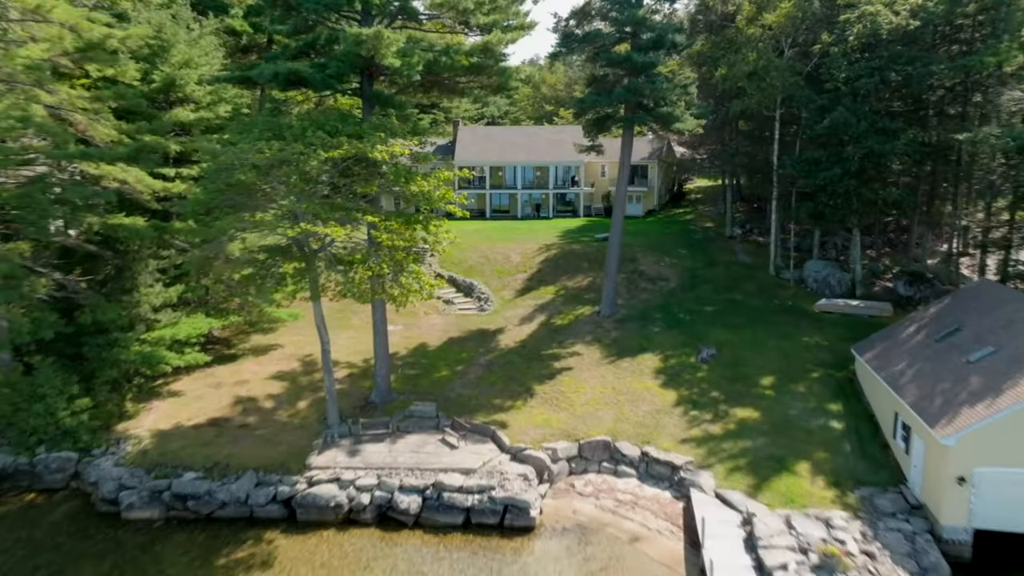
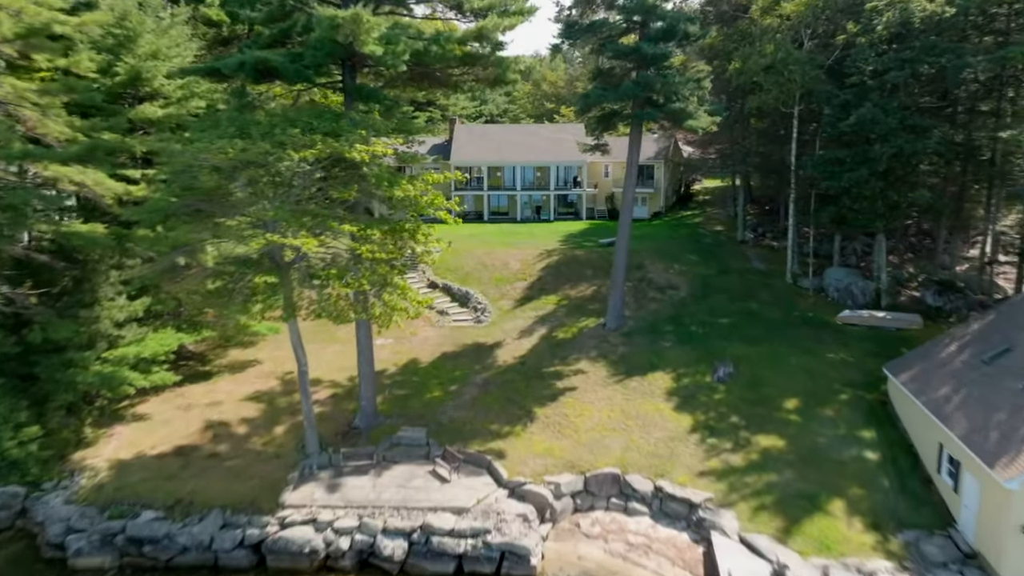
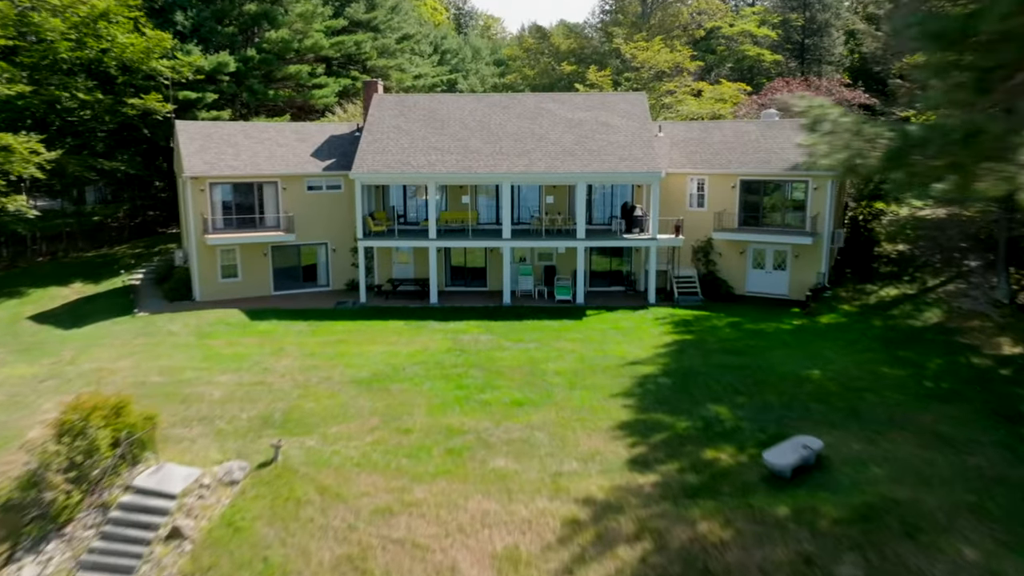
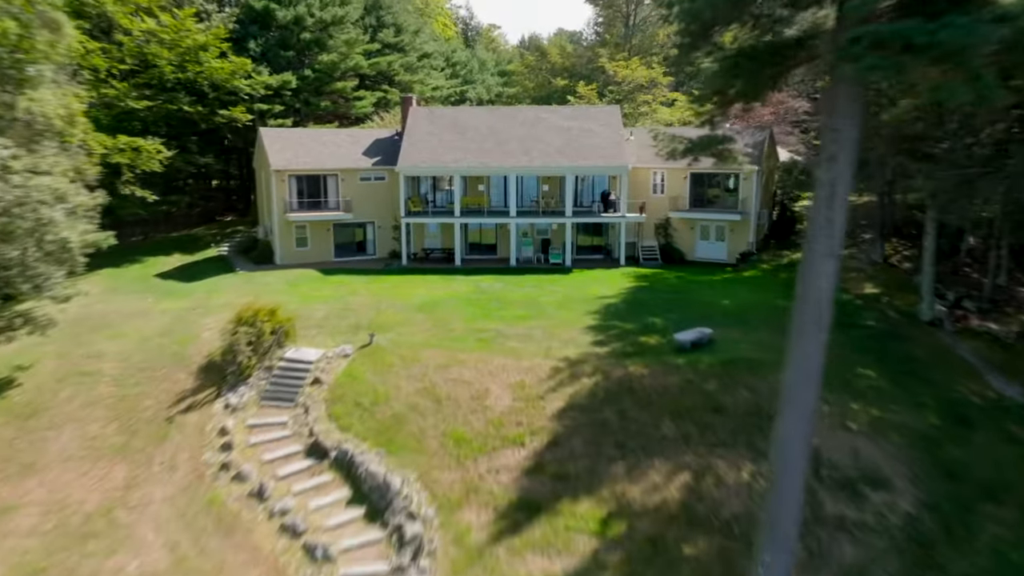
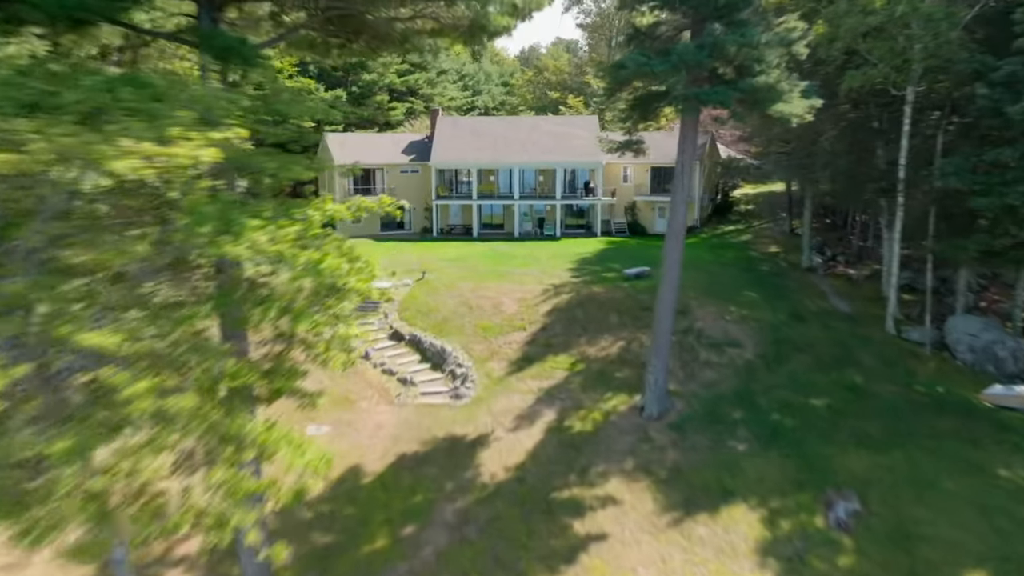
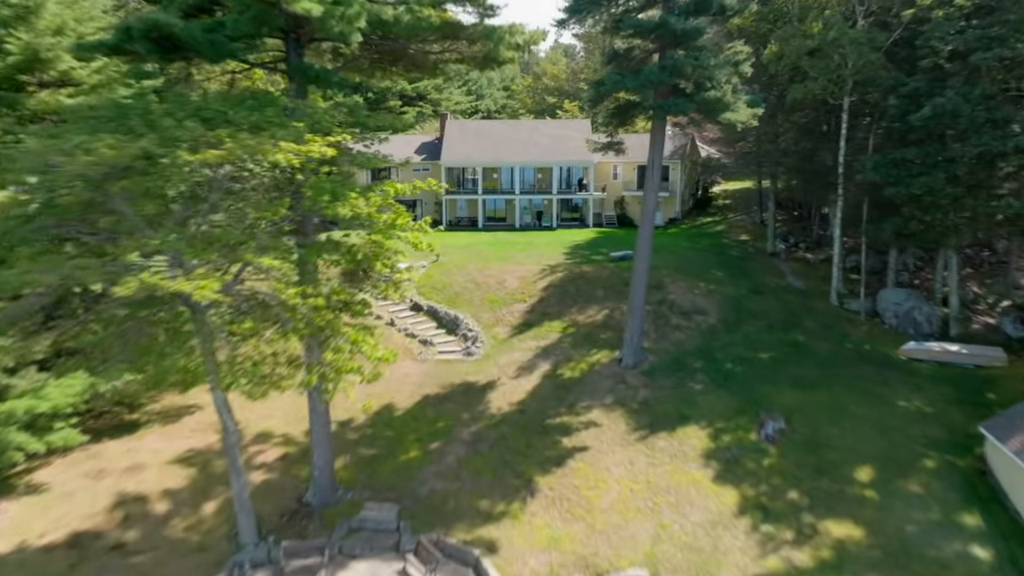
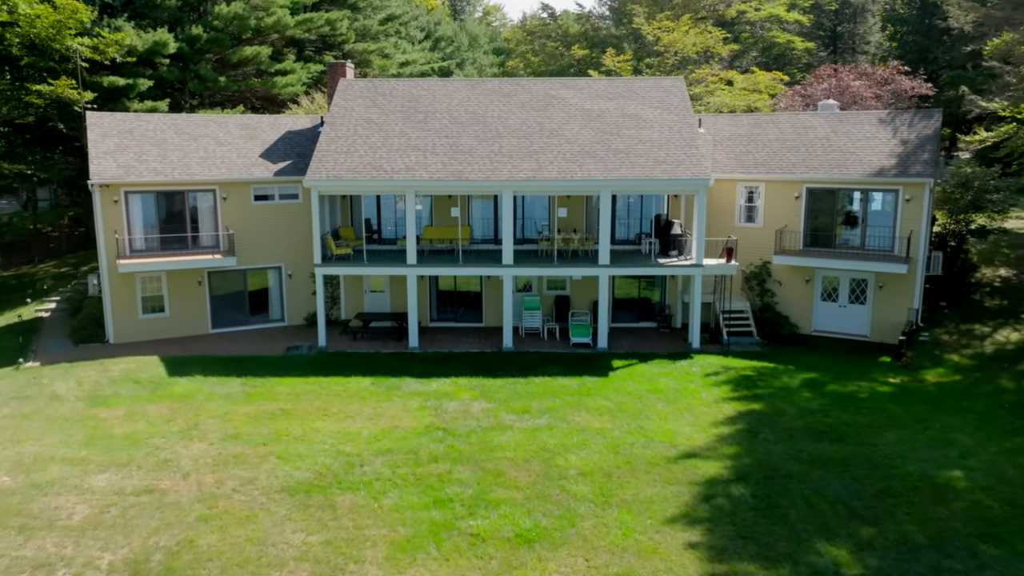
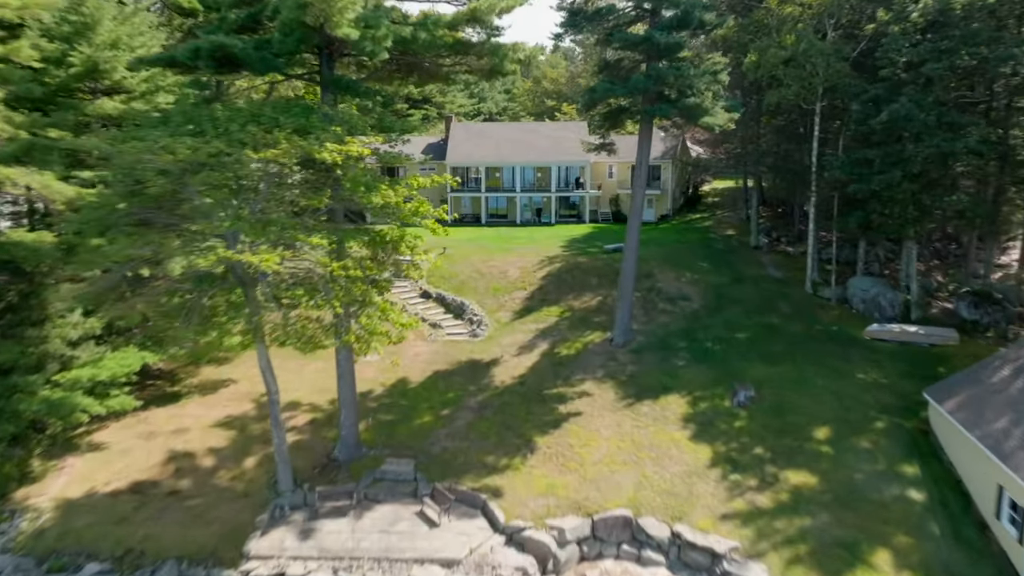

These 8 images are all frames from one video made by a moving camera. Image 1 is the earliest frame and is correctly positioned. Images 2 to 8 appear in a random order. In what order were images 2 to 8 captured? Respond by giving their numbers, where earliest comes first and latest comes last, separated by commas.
2, 8, 6, 5, 4, 3, 7
